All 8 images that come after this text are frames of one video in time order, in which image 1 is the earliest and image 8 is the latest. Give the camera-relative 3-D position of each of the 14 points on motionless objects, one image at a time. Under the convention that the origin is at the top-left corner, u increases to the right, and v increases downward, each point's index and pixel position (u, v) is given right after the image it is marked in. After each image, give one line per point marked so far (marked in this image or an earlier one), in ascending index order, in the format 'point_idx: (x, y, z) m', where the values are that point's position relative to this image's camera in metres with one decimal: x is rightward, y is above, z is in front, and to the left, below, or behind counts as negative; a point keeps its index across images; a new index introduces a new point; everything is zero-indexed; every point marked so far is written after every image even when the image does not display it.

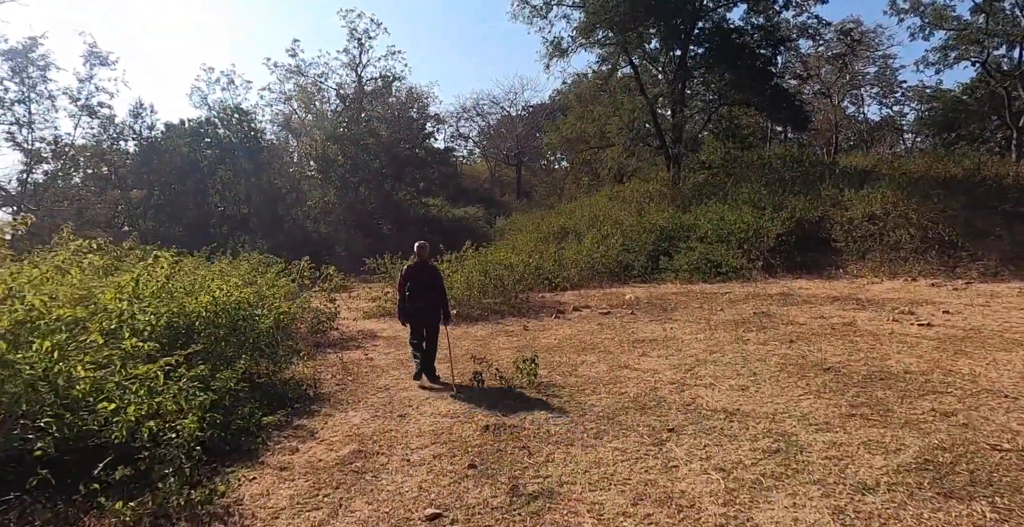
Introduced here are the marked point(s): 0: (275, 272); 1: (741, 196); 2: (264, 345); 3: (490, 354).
0: (-4.2, -0.1, +10.5) m
1: (+6.6, +1.9, +16.9) m
2: (-2.6, -0.9, +6.1) m
3: (-0.3, -1.2, +7.9) m
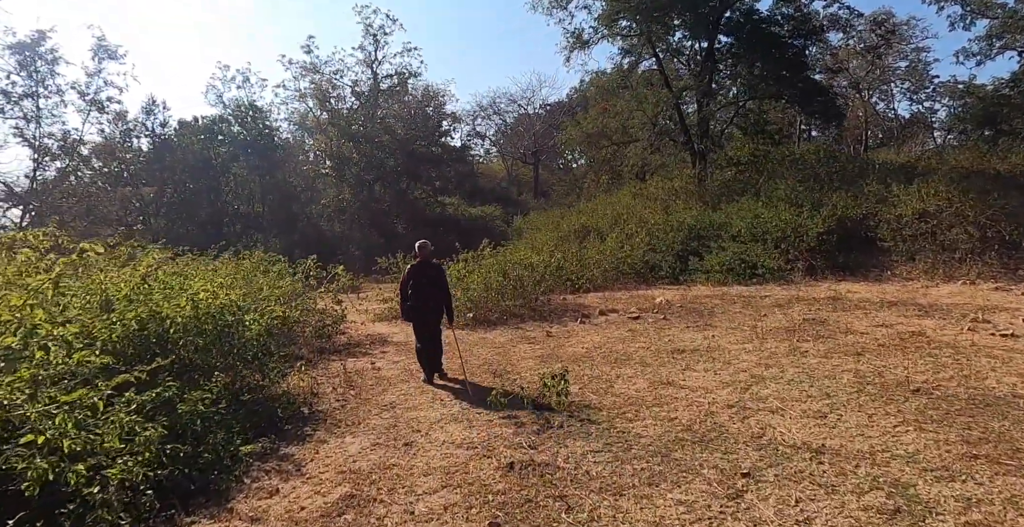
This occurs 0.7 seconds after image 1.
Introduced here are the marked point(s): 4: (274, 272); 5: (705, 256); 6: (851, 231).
0: (-3.9, -0.1, +9.7) m
1: (+7.2, +1.9, +15.8) m
2: (-2.4, -0.8, +5.3) m
3: (0.0, -1.2, +7.0) m
4: (-3.9, -0.1, +9.7) m
5: (+4.8, +0.2, +14.5) m
6: (+8.0, +0.8, +13.8) m
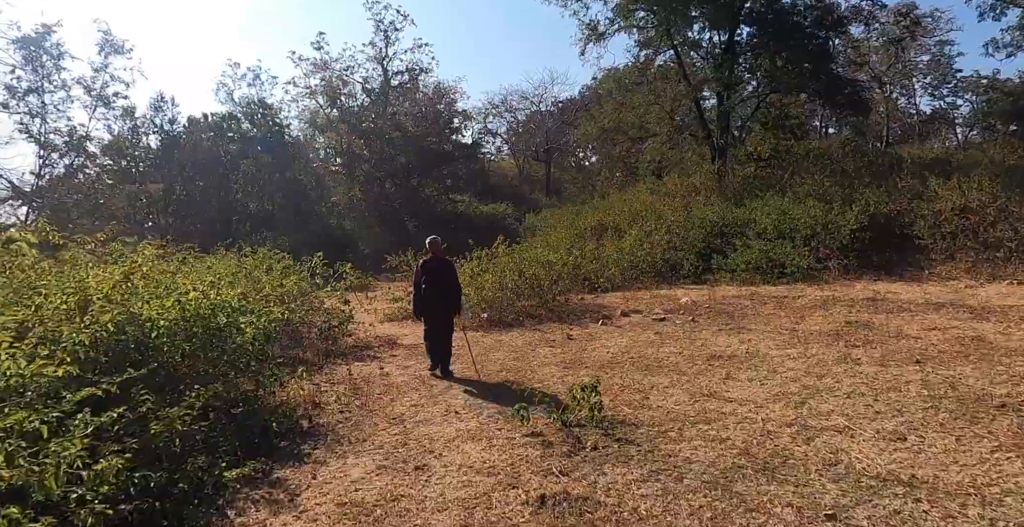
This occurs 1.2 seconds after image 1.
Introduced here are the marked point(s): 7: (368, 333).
0: (-3.6, -0.1, +9.2) m
1: (+7.6, +1.9, +15.1) m
2: (-2.2, -0.8, +4.8) m
3: (+0.2, -1.2, +6.5) m
4: (-3.7, -0.1, +9.2) m
5: (+5.2, +0.2, +13.8) m
6: (+8.3, +0.8, +13.1) m
7: (-2.3, -1.1, +9.5) m
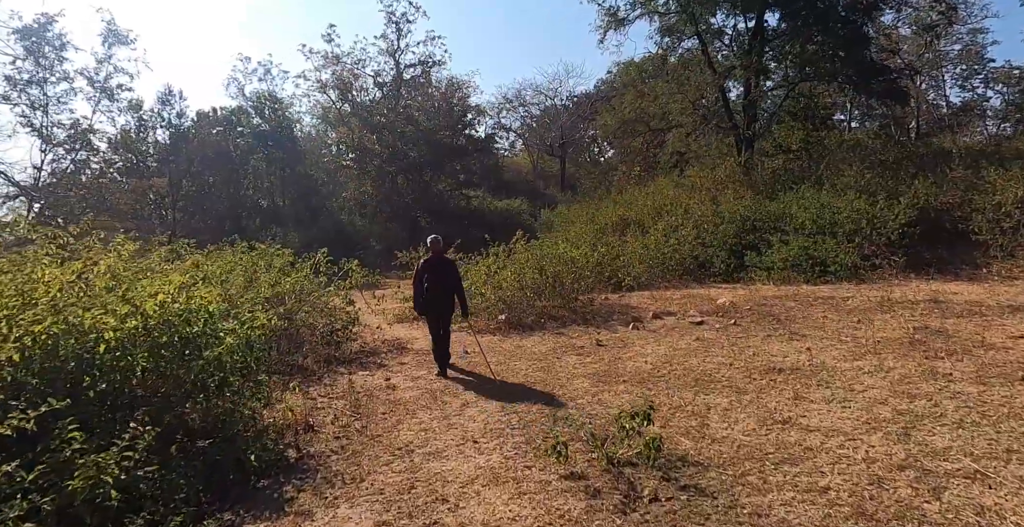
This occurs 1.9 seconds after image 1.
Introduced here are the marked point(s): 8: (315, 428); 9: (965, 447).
0: (-3.3, 0.0, +8.4) m
1: (+8.0, +2.0, +14.1) m
2: (-2.0, -0.8, +4.0) m
3: (+0.4, -1.1, +5.6) m
4: (-3.4, 0.0, +8.4) m
5: (+5.6, +0.3, +12.9) m
6: (+8.7, +0.8, +12.0) m
7: (-2.0, -1.1, +8.7) m
8: (-1.5, -1.3, +4.5) m
9: (+2.7, -1.1, +3.5) m
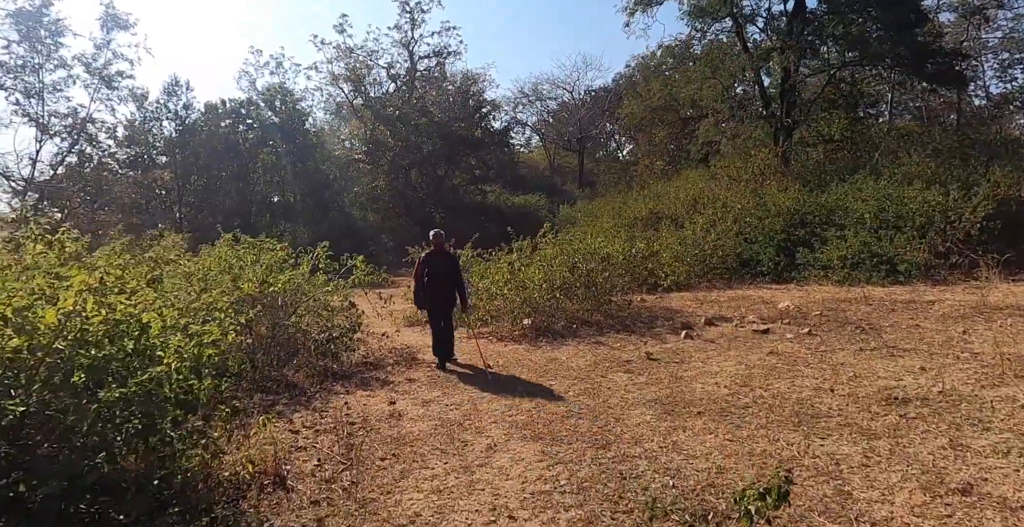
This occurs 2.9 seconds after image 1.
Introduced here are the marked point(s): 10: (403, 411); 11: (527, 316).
0: (-3.0, 0.0, +7.2) m
1: (+8.5, +2.0, +12.7) m
2: (-1.7, -0.8, +2.8) m
3: (+0.7, -1.1, +4.4) m
4: (-3.0, 0.0, +7.2) m
5: (+6.1, +0.3, +11.5) m
6: (+9.2, +0.9, +10.6) m
7: (-1.7, -1.0, +7.5) m
8: (-1.3, -1.2, +3.3) m
9: (+2.9, -1.1, +2.2) m
10: (-0.9, -1.2, +4.6) m
11: (+0.2, -0.7, +8.0) m
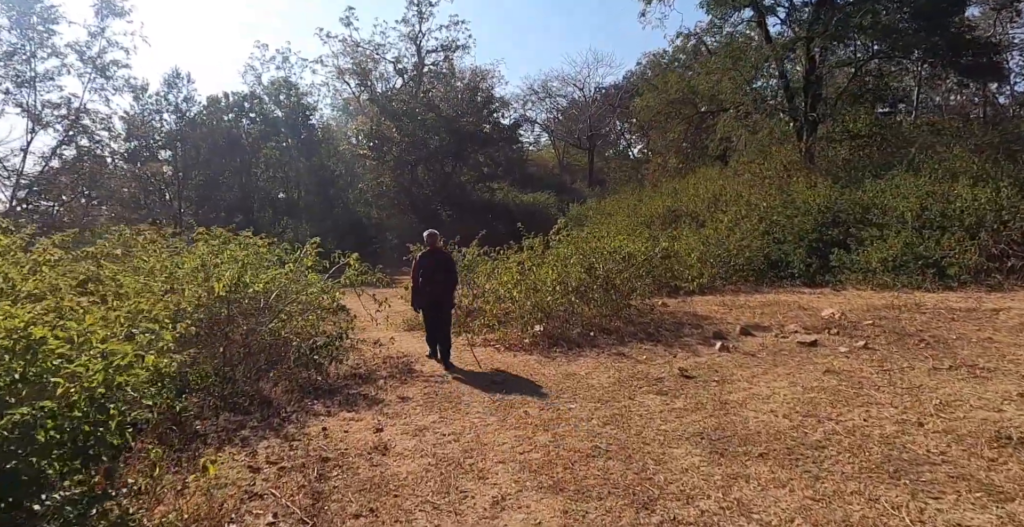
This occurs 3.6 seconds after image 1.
0: (-2.8, 0.0, +6.4) m
1: (+8.7, +2.0, +11.7) m
2: (-1.7, -0.7, +2.0) m
3: (+0.8, -1.1, +3.5) m
4: (-2.9, +0.1, +6.4) m
5: (+6.2, +0.3, +10.6) m
6: (+9.3, +0.8, +9.6) m
7: (-1.6, -1.0, +6.7) m
8: (-1.2, -1.2, +2.5) m
9: (+3.0, -1.1, +1.3) m
10: (-0.8, -1.2, +3.8) m
11: (+0.3, -0.7, +7.2) m
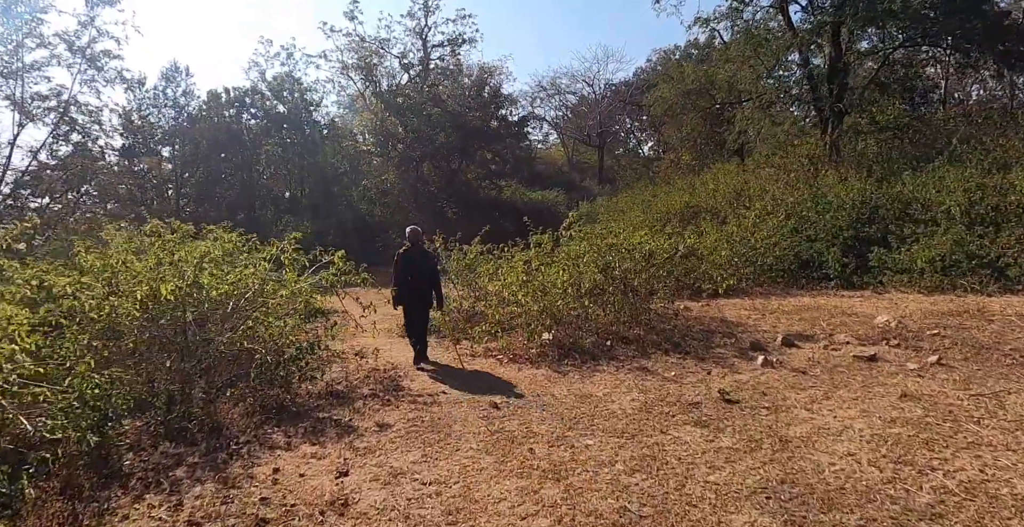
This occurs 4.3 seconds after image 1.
0: (-2.8, +0.1, +5.6) m
1: (+8.8, +2.0, +10.7) m
2: (-1.7, -0.7, +1.1) m
3: (+0.8, -1.1, +2.6) m
4: (-2.8, +0.1, +5.6) m
5: (+6.3, +0.3, +9.6) m
6: (+9.4, +0.8, +8.6) m
7: (-1.5, -1.0, +5.8) m
8: (-1.2, -1.2, +1.6) m
9: (+2.9, -1.1, +0.4) m
10: (-0.8, -1.2, +2.9) m
11: (+0.4, -0.7, +6.3) m
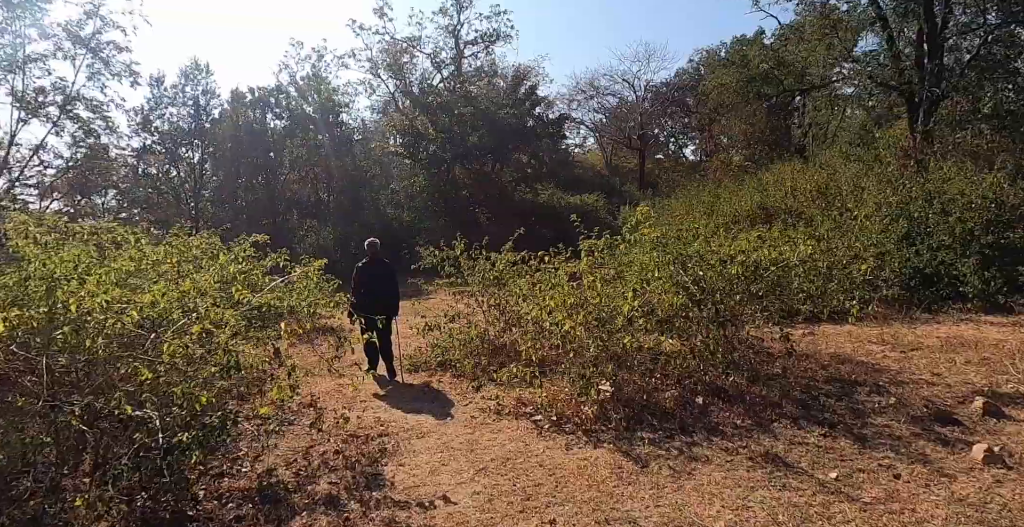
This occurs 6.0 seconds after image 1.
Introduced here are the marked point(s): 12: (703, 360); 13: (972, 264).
0: (-2.5, 0.0, +3.8) m
1: (+9.4, +1.7, +8.2) m
2: (-1.7, -0.8, -0.7) m
3: (+0.9, -1.2, +0.6) m
4: (-2.6, 0.0, +3.8) m
5: (+6.8, +0.1, +7.3) m
6: (+9.9, +0.6, +6.1) m
7: (-1.2, -1.1, +3.9) m
8: (-1.2, -1.3, -0.3) m
9: (+2.9, -1.1, -1.7) m
10: (-0.7, -1.2, +1.0) m
11: (+0.7, -0.8, +4.3) m
12: (+1.4, -0.7, +4.5) m
13: (+6.1, 0.0, +7.6) m
